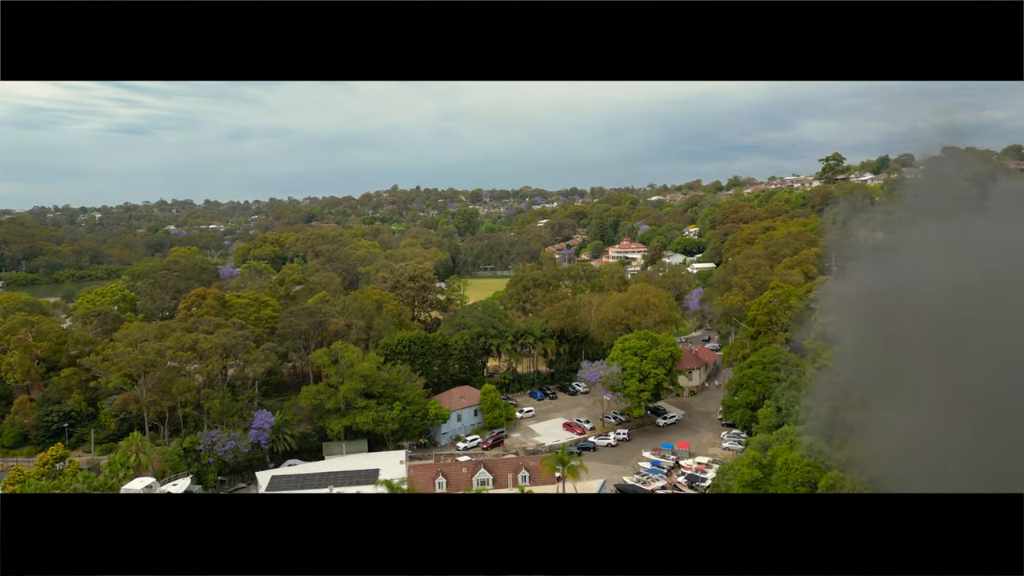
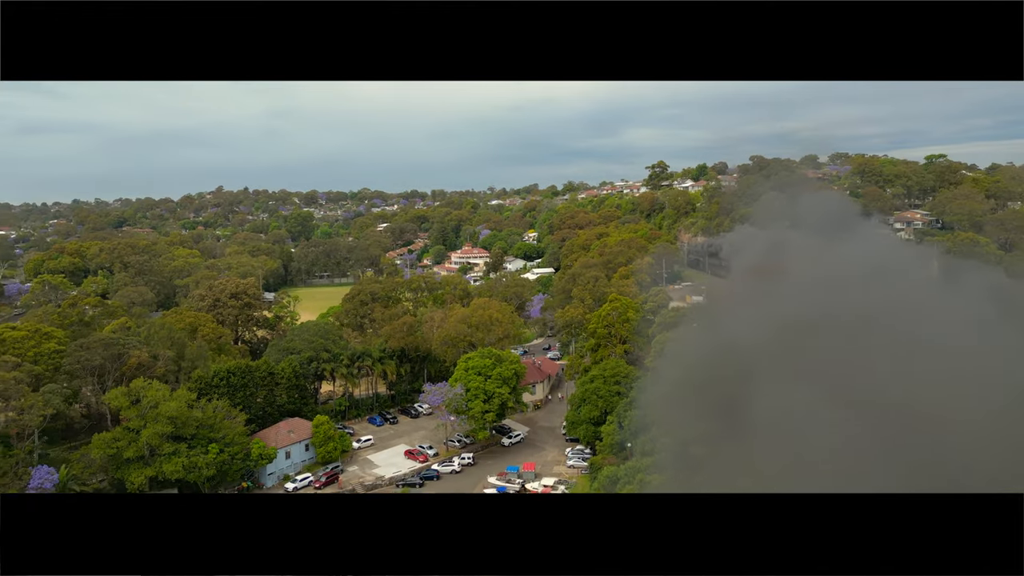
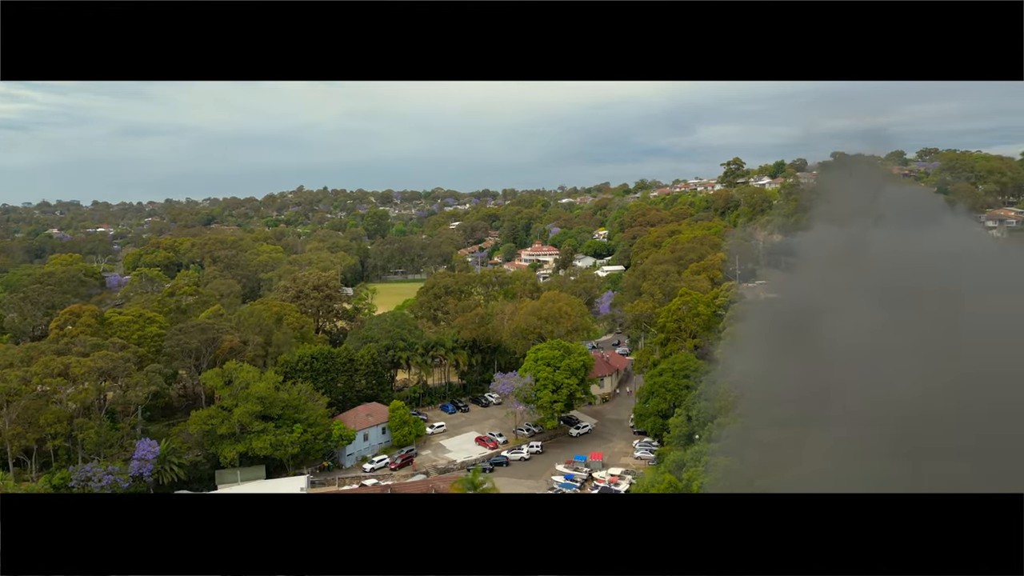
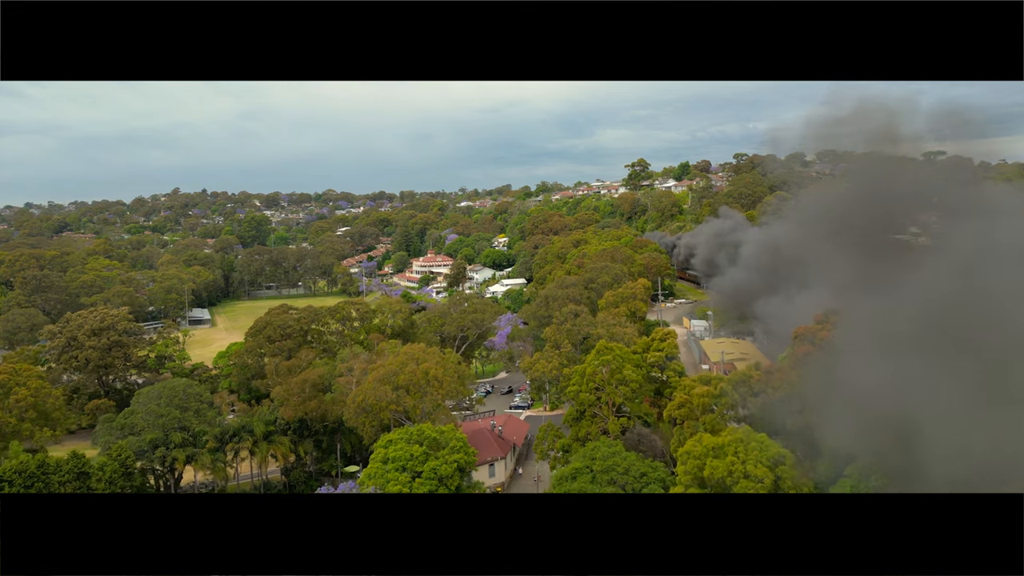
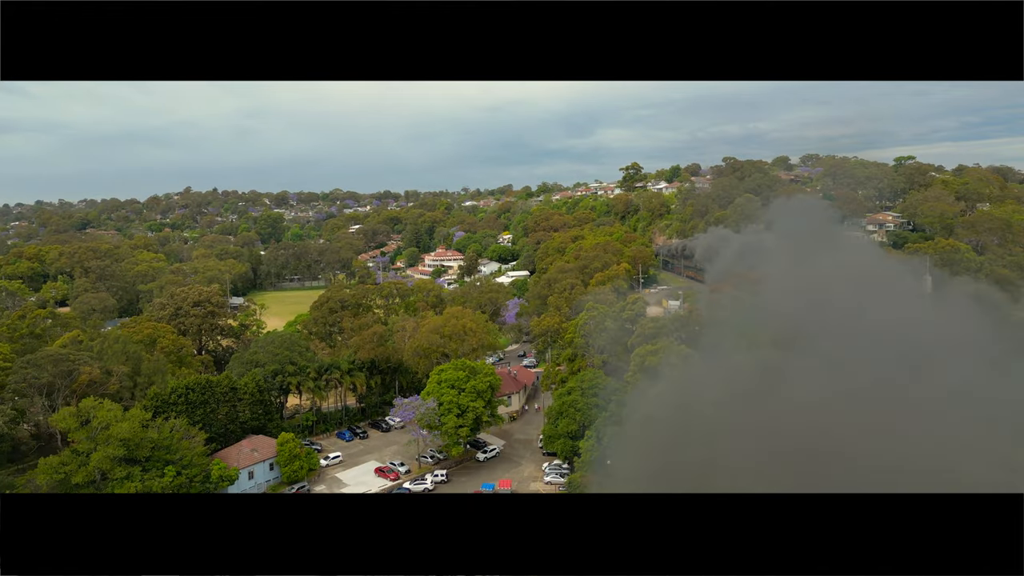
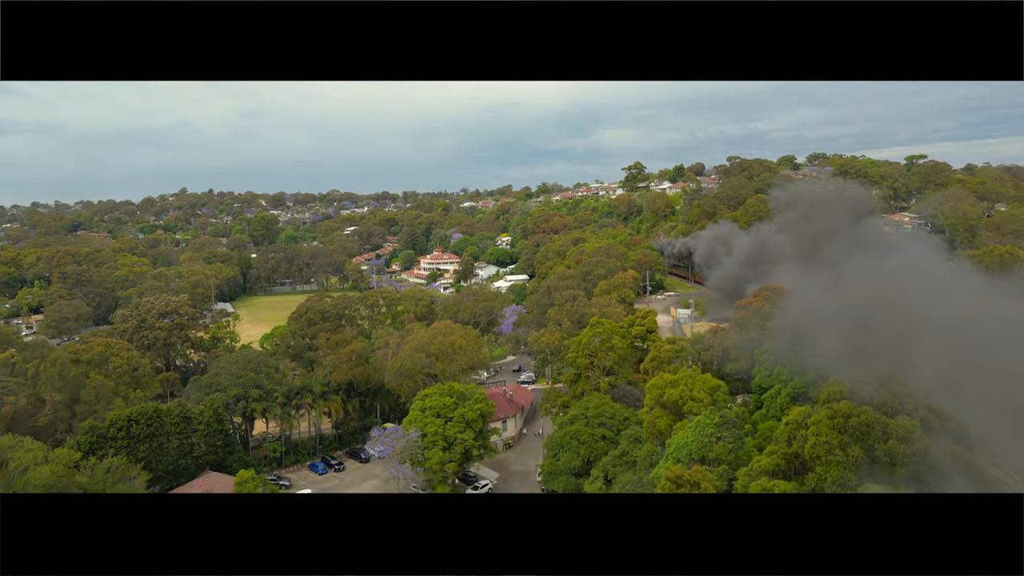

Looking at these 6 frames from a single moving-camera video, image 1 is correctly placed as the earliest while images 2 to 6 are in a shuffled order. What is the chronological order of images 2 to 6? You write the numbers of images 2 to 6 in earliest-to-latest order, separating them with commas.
3, 2, 5, 6, 4
